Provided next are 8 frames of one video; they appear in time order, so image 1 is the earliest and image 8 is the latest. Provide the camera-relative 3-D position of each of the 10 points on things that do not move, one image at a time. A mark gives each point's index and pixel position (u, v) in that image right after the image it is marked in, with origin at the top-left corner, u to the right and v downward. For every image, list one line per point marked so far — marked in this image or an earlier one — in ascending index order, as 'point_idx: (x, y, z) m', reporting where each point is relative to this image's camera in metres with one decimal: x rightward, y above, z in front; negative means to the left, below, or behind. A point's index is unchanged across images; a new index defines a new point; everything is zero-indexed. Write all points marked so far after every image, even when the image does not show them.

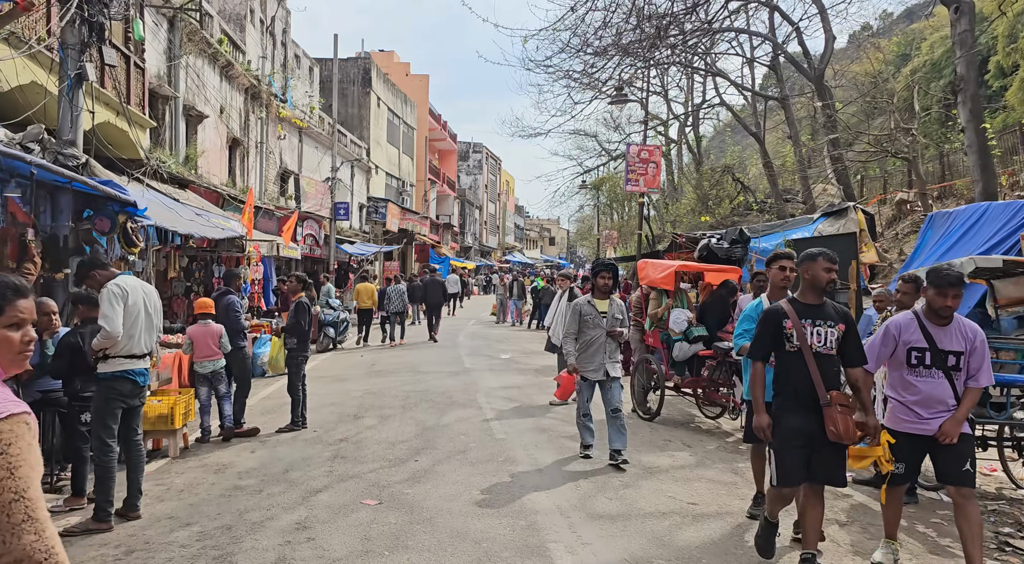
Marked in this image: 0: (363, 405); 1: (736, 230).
0: (-1.8, -1.5, +10.7) m
1: (+3.0, +0.7, +11.5) m
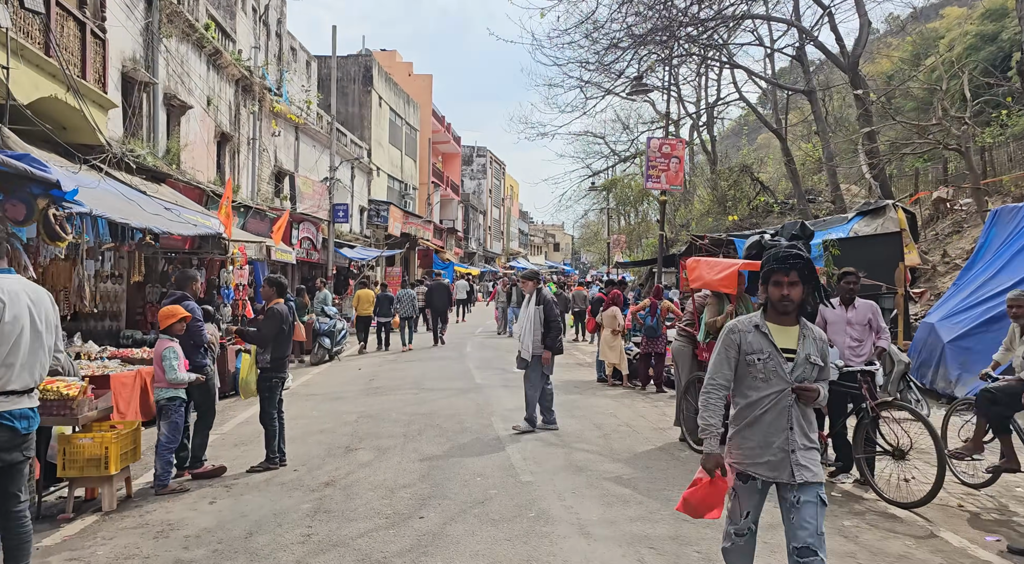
0: (-1.6, -1.6, +9.0) m
1: (+3.3, +0.7, +9.8) m
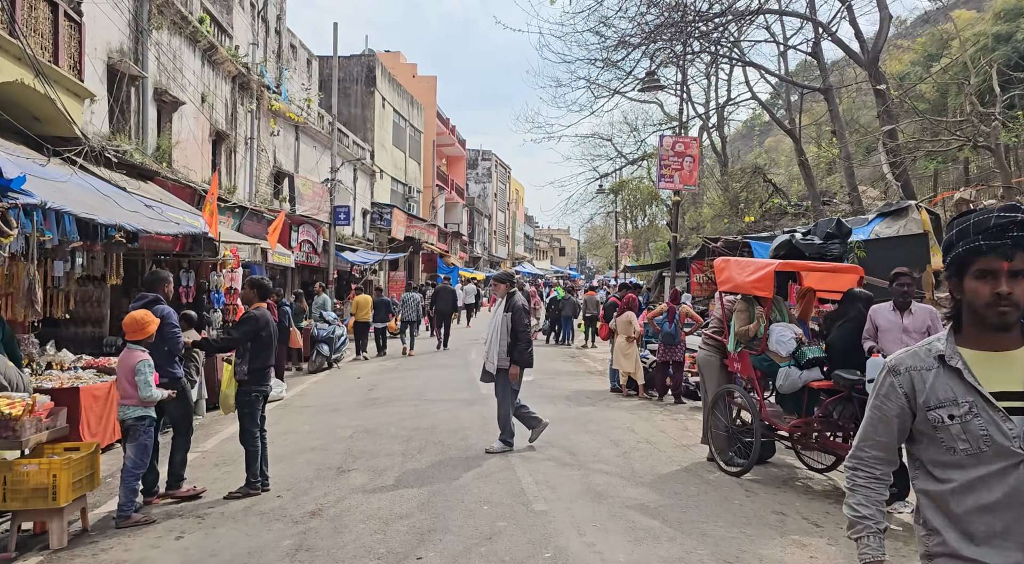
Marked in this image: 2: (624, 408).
0: (-1.5, -1.6, +8.2) m
1: (+3.4, +0.6, +9.0) m
2: (+1.5, -1.6, +11.3) m
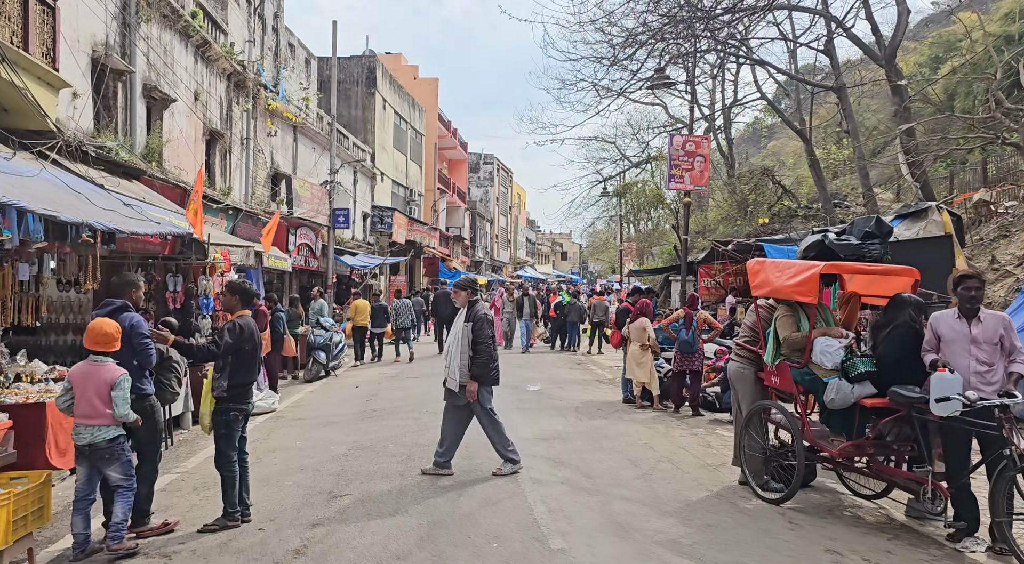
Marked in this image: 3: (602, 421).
0: (-1.4, -1.6, +7.5) m
1: (+3.5, +0.6, +8.3) m
2: (+1.6, -1.7, +10.6) m
3: (+1.1, -1.7, +10.3) m
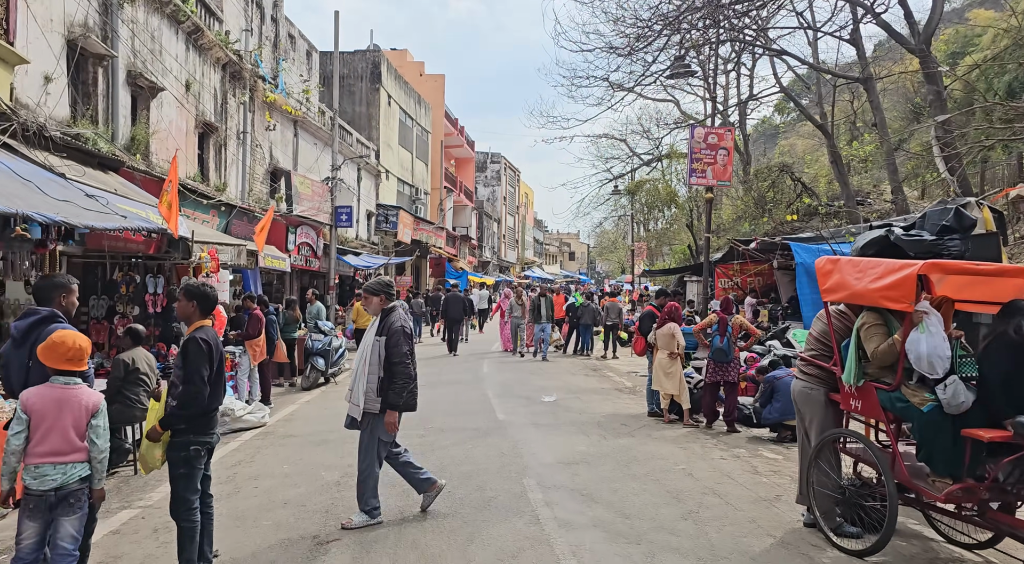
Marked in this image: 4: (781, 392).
0: (-1.3, -1.7, +6.4) m
1: (+3.6, +0.6, +7.1) m
2: (+1.7, -1.7, +9.4) m
3: (+1.2, -1.7, +9.2) m
4: (+3.0, -1.2, +9.6) m
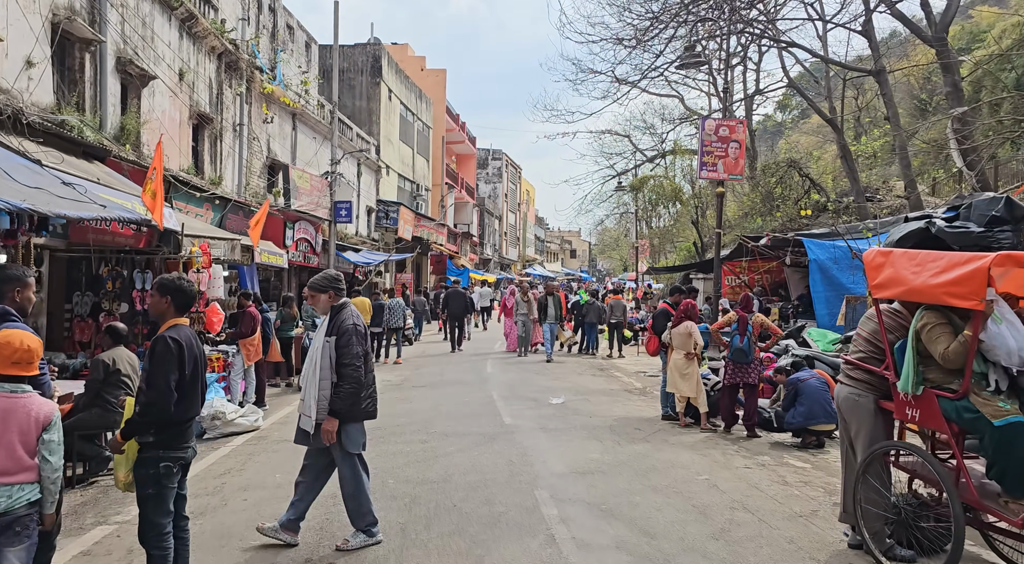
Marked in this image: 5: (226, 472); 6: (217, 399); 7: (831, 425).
0: (-1.2, -1.6, +5.9) m
1: (+3.7, +0.6, +6.6) m
2: (+1.8, -1.7, +8.9) m
3: (+1.3, -1.6, +8.6) m
4: (+3.1, -1.2, +9.1) m
5: (-2.6, -1.7, +7.6) m
6: (-3.5, -1.4, +10.1) m
7: (+3.4, -1.5, +9.0) m
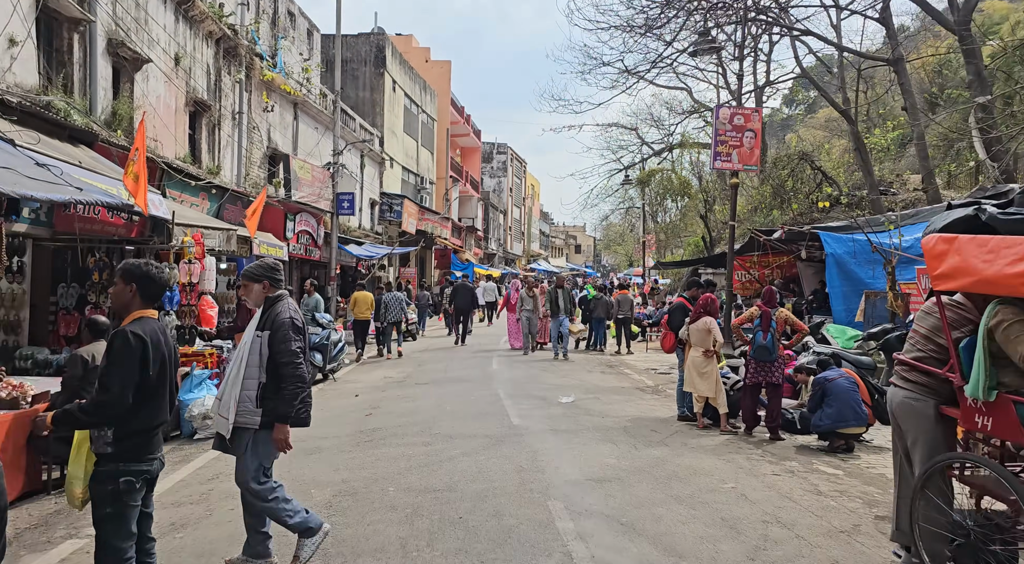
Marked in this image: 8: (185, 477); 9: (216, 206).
0: (-1.1, -1.6, +5.3) m
1: (+3.8, +0.7, +6.0) m
2: (+1.9, -1.6, +8.3) m
3: (+1.4, -1.6, +8.1) m
4: (+3.2, -1.1, +8.5) m
5: (-2.5, -1.6, +7.1) m
6: (-3.4, -1.3, +9.5) m
7: (+3.4, -1.4, +8.4) m
8: (-2.7, -1.6, +7.1) m
9: (-5.4, +1.4, +15.6) m
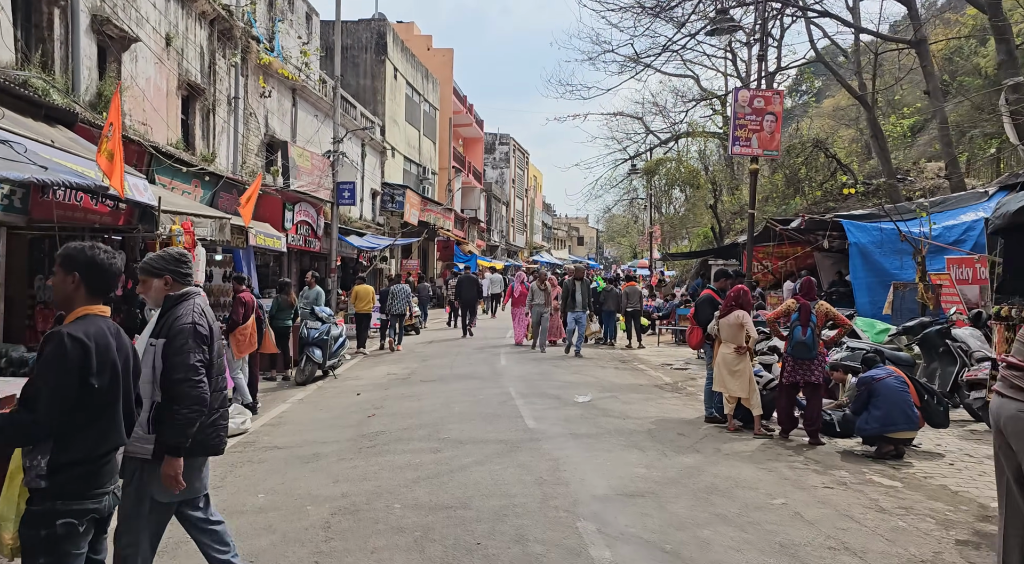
0: (-1.0, -1.5, +4.6) m
1: (+3.9, +0.7, +5.2) m
2: (+2.0, -1.5, +7.6) m
3: (+1.6, -1.5, +7.3) m
4: (+3.4, -1.0, +7.7) m
5: (-2.3, -1.5, +6.3) m
6: (-3.2, -1.2, +8.8) m
7: (+3.6, -1.3, +7.7) m
8: (-2.6, -1.6, +6.4) m
9: (-5.3, +1.5, +14.8) m
